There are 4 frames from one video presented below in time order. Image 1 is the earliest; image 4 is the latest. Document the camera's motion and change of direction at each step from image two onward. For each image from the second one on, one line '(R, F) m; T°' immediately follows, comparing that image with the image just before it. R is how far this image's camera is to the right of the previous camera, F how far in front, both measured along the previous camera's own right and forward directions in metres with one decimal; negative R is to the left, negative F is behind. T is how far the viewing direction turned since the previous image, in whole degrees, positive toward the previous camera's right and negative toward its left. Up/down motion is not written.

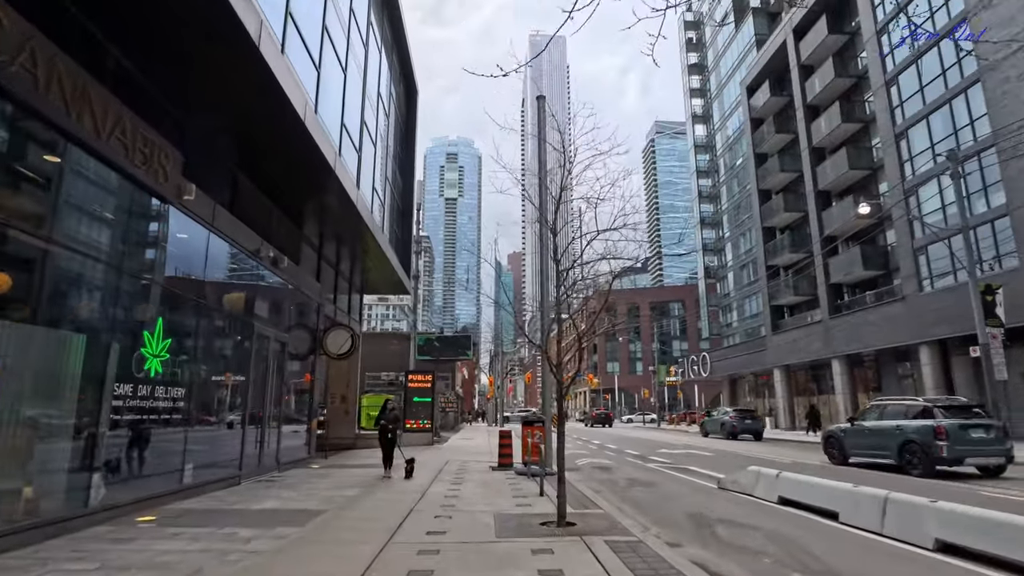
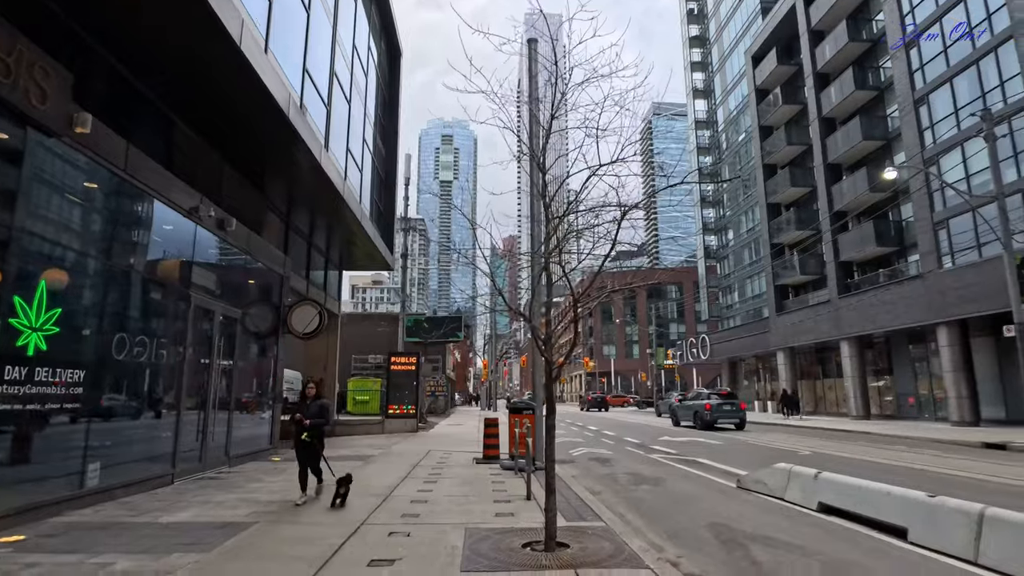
(+0.2, +1.7) m; 0°
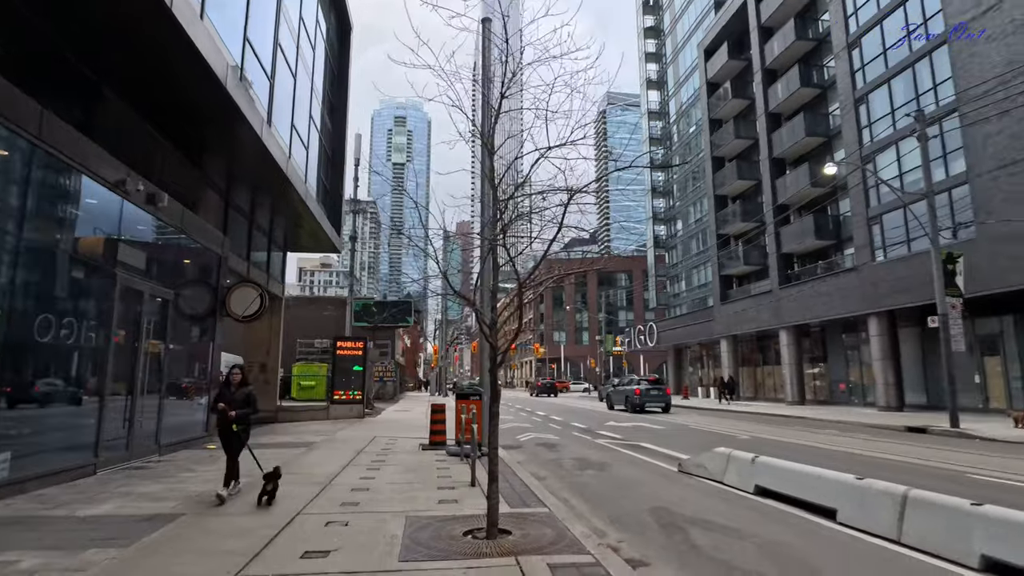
(+0.1, +0.1) m; +5°
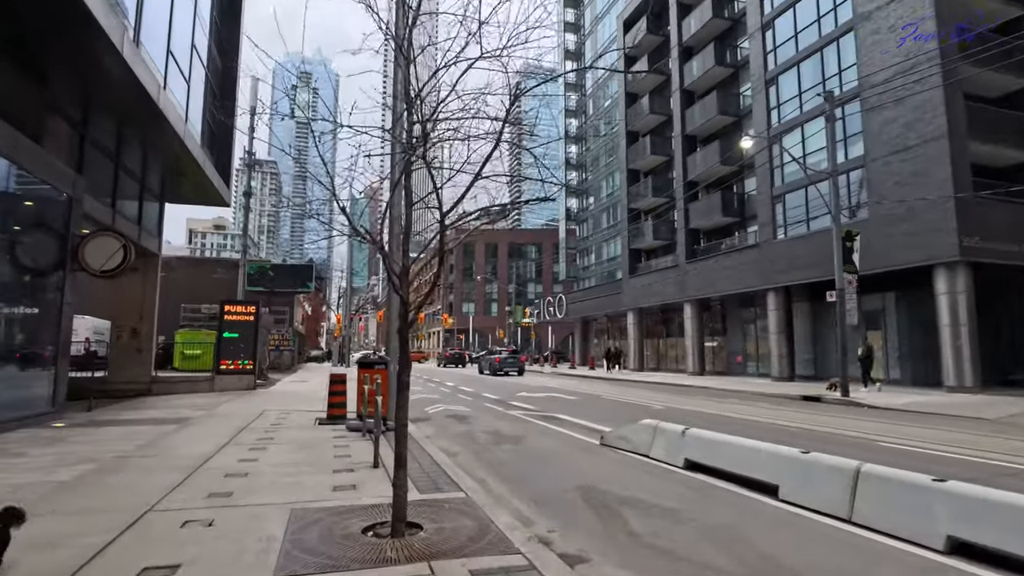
(-0.1, +1.0) m; +9°
